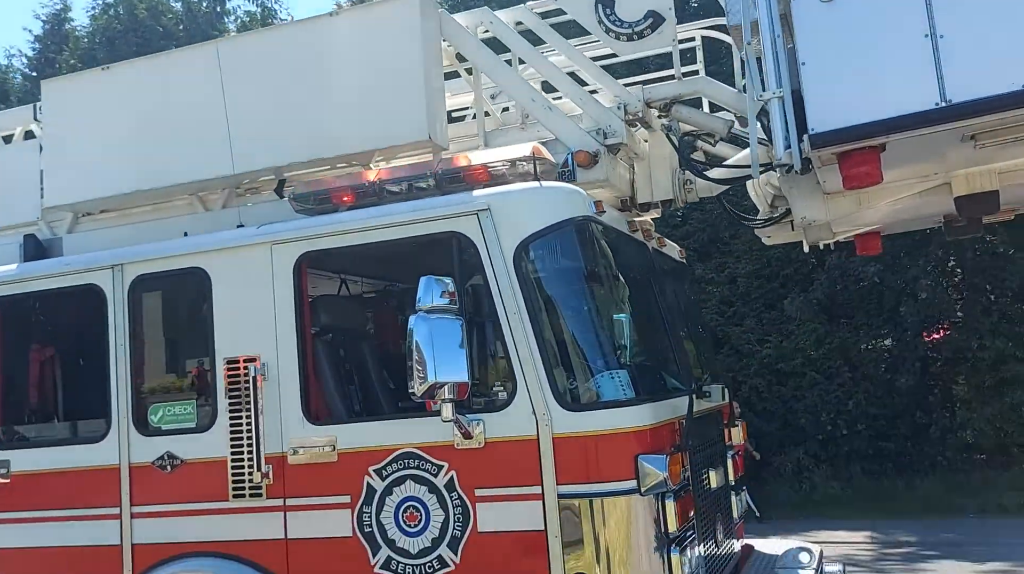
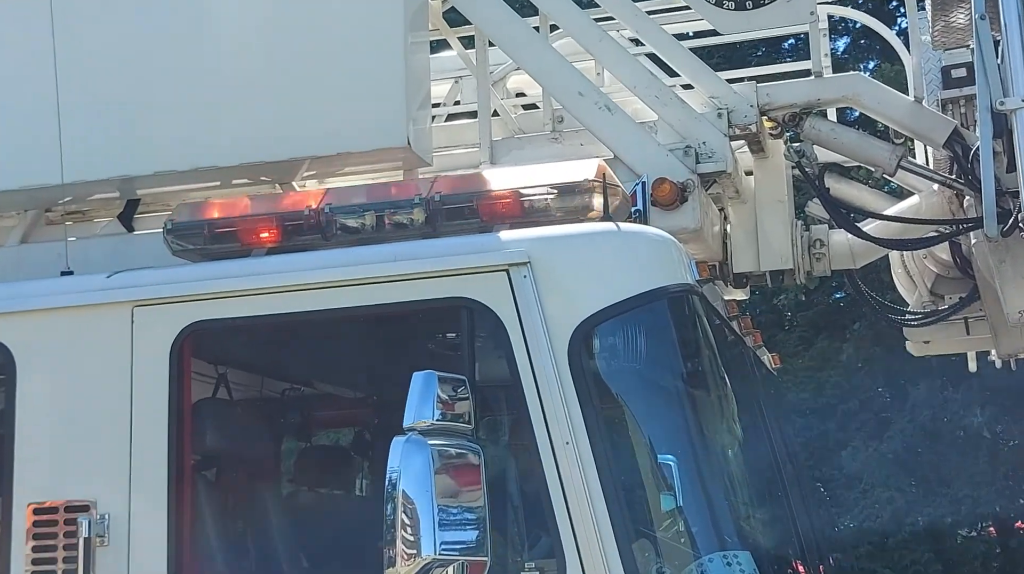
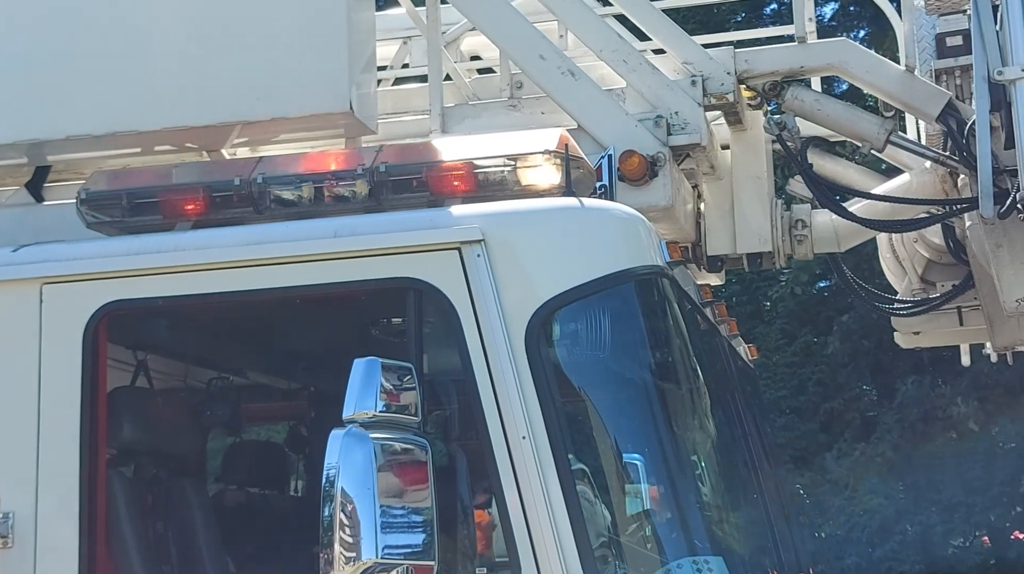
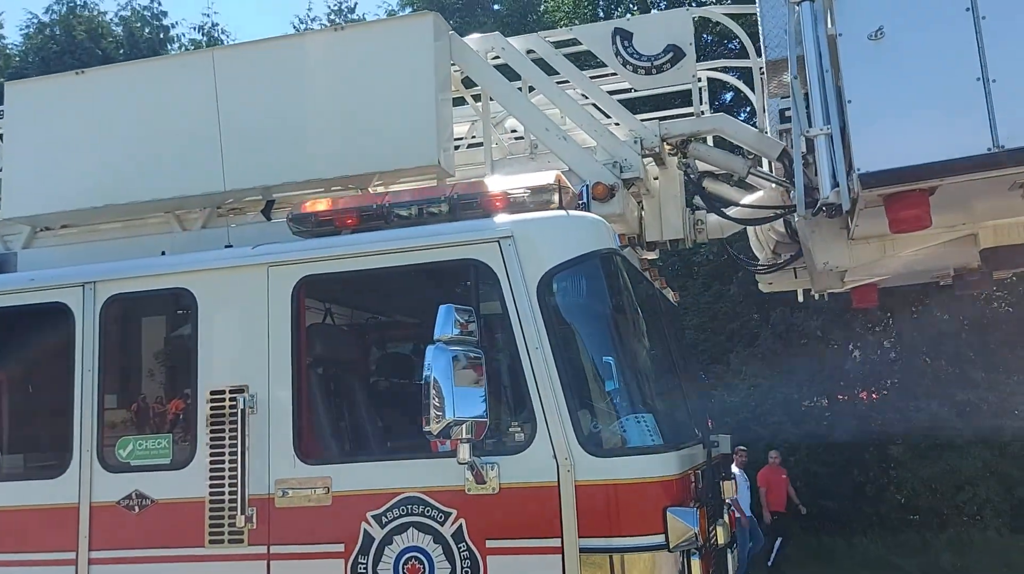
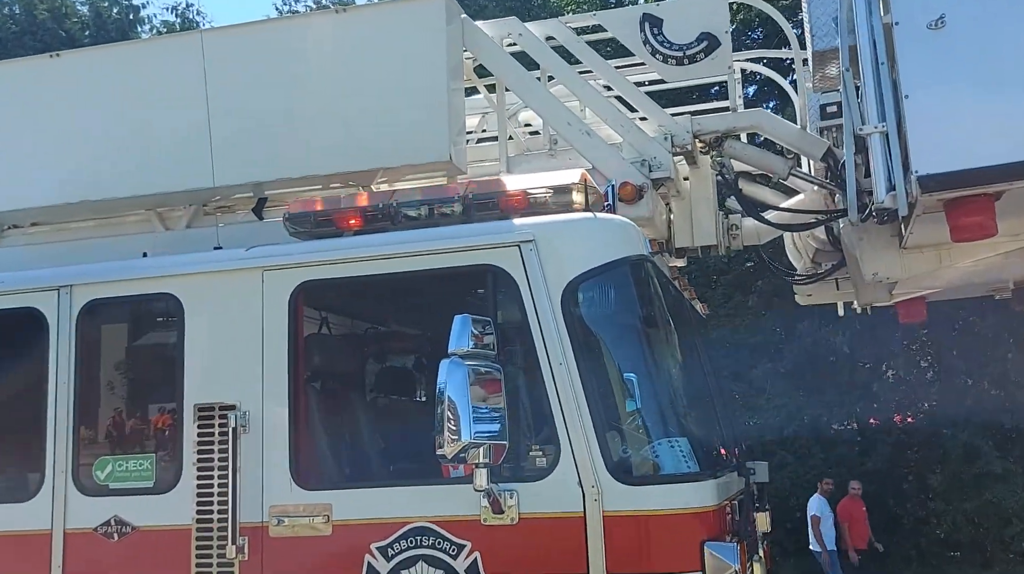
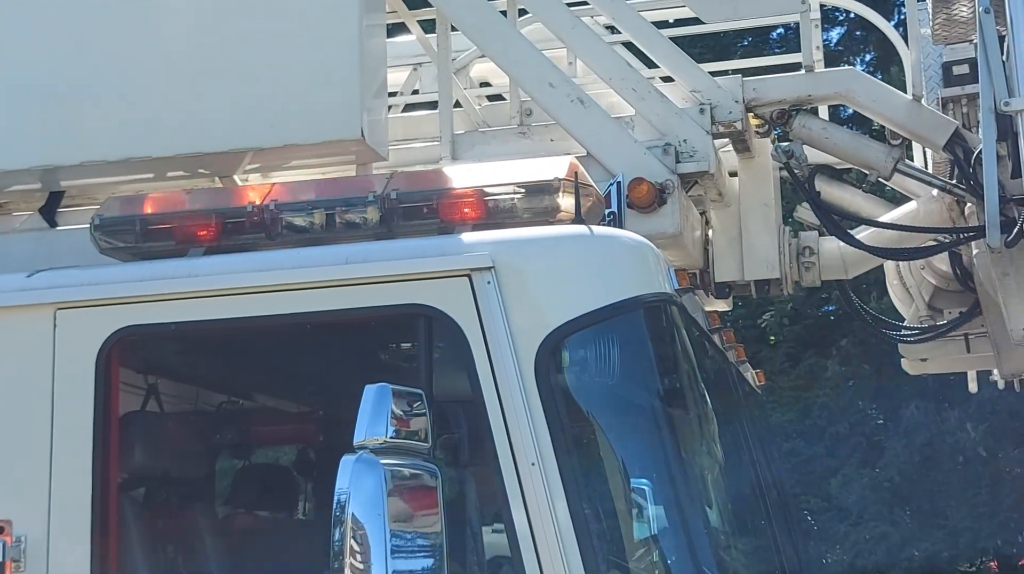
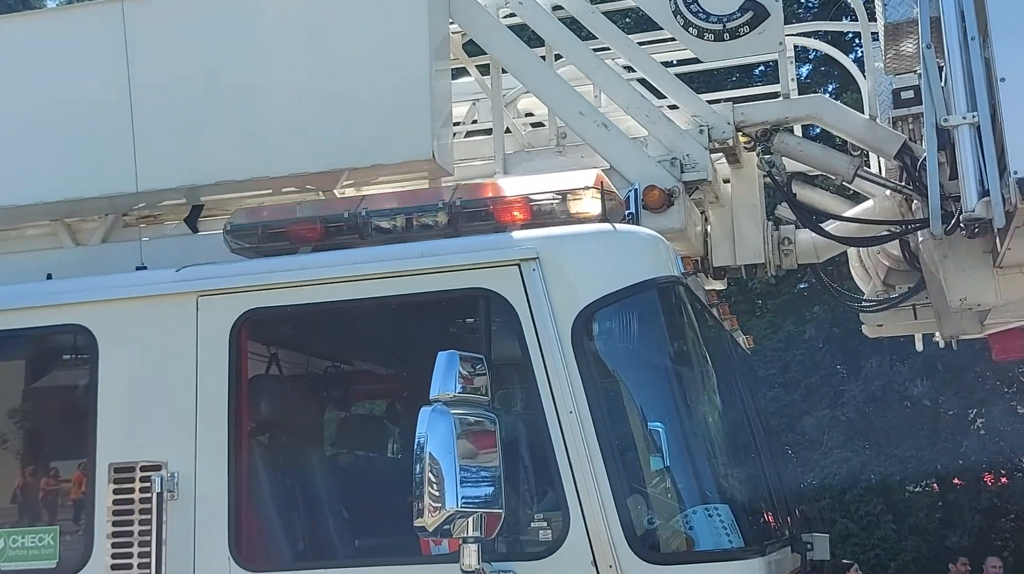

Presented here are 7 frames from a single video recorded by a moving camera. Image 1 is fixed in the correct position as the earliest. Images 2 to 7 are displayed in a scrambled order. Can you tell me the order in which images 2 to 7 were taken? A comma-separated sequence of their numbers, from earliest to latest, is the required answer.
4, 5, 7, 2, 6, 3
